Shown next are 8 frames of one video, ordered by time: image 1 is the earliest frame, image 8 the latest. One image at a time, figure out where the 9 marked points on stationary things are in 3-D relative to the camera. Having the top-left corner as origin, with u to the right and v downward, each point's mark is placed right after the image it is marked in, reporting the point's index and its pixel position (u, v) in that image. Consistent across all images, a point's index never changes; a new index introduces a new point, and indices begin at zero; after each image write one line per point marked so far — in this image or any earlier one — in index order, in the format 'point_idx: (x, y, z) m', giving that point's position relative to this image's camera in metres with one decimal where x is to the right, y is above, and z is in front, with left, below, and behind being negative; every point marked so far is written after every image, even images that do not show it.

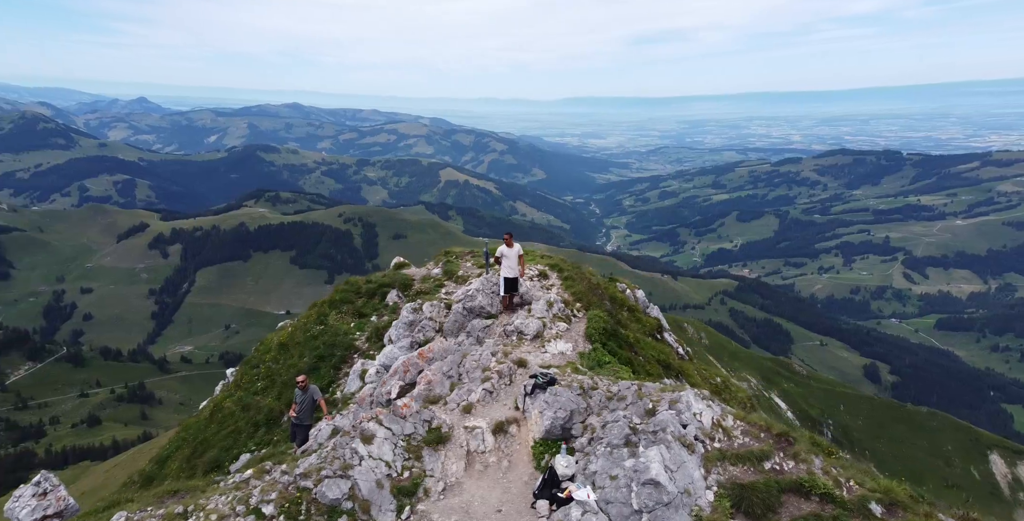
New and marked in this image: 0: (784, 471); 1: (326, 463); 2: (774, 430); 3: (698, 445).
0: (+9.1, -7.1, +18.0) m
1: (-6.9, -7.3, +18.7) m
2: (+9.5, -6.3, +19.6) m
3: (+6.5, -6.4, +18.5) m
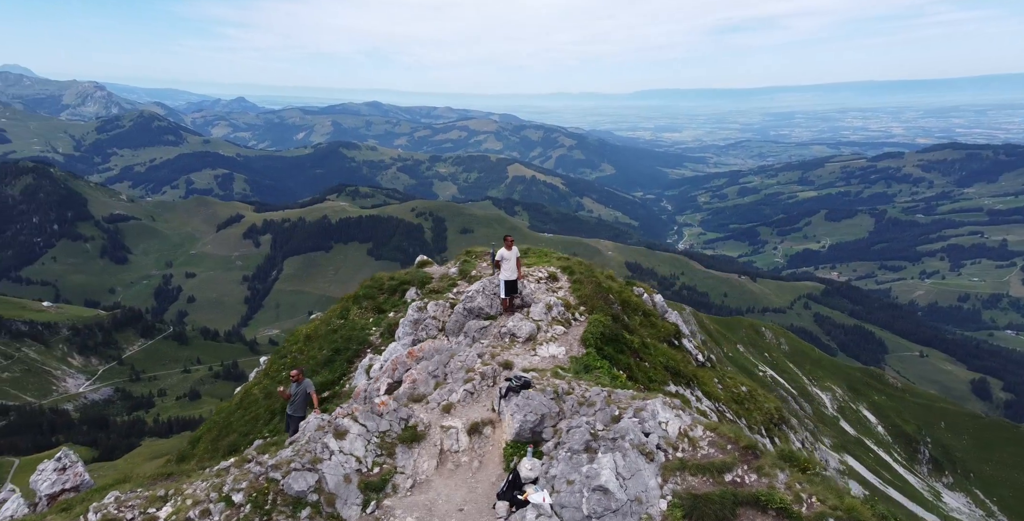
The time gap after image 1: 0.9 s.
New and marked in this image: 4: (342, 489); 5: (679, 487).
0: (+7.6, -7.3, +17.6) m
1: (-8.3, -7.4, +19.6) m
2: (+8.2, -6.5, +19.1) m
3: (+5.1, -6.7, +18.3) m
4: (-6.2, -8.3, +19.3) m
5: (+5.5, -7.4, +17.4) m
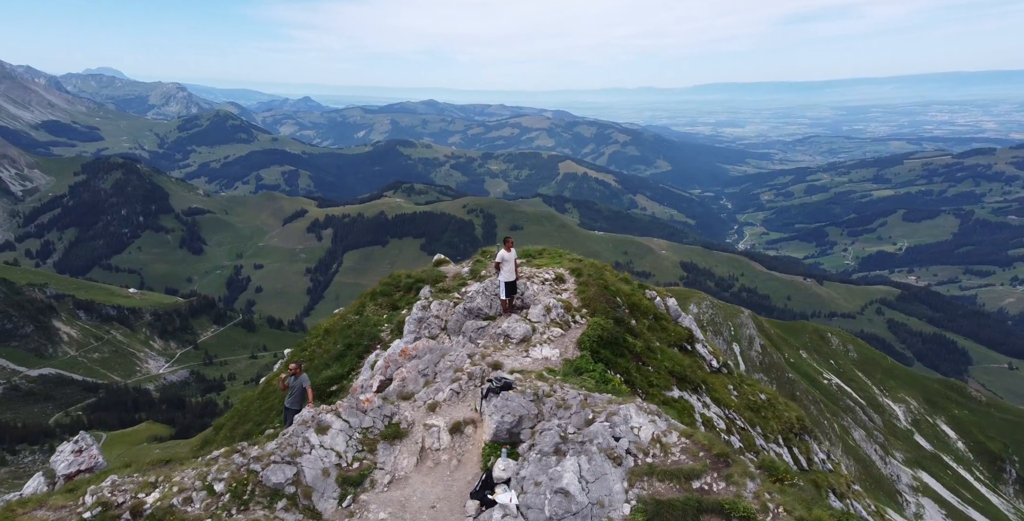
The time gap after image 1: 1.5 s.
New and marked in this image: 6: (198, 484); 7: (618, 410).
0: (+6.5, -7.5, +17.4) m
1: (-9.2, -7.4, +20.4) m
2: (+7.1, -6.7, +18.8) m
3: (+4.0, -6.8, +18.2) m
4: (-7.3, -8.3, +19.9) m
5: (+4.3, -7.5, +17.3) m
6: (-11.2, -8.4, +19.1) m
7: (+3.9, -5.7, +19.9) m
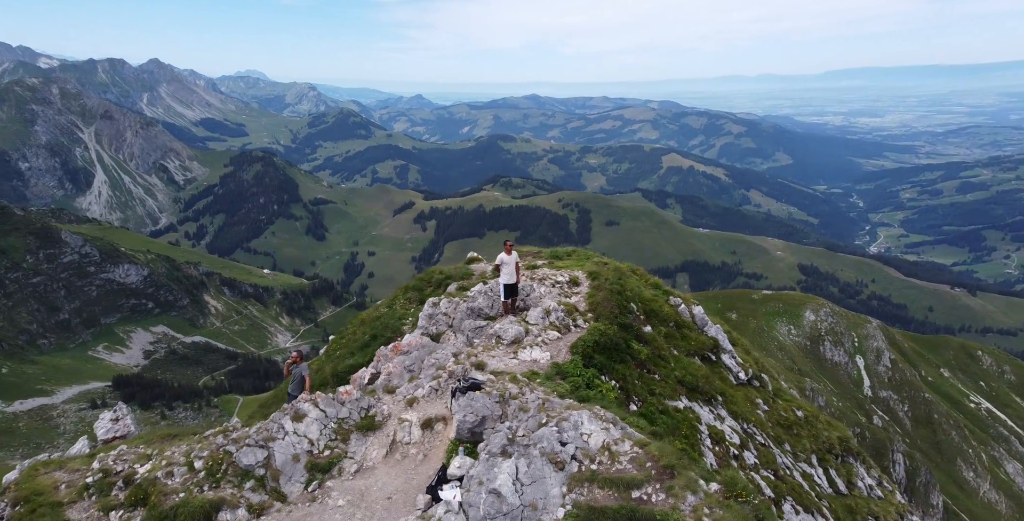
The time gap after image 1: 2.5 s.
0: (+4.4, -7.8, +17.1) m
1: (-10.8, -7.2, +21.9) m
2: (+5.2, -7.0, +18.5) m
3: (+2.1, -7.0, +18.2) m
4: (-9.0, -8.3, +21.2) m
5: (+2.3, -7.7, +17.3) m
6: (-13.0, -8.2, +20.9) m
7: (+2.2, -5.9, +19.9) m
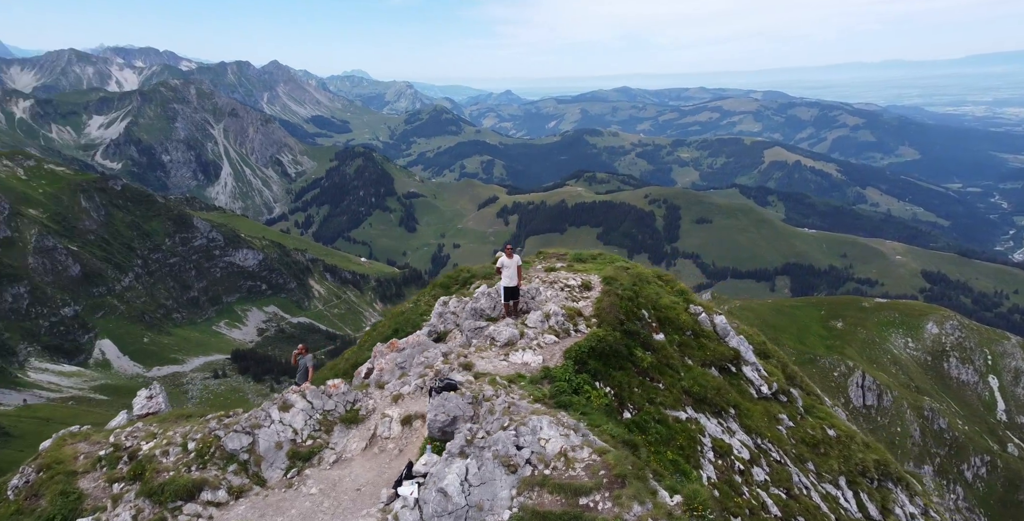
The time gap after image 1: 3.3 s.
0: (+2.6, -8.0, +17.1) m
1: (-12.0, -7.1, +23.4) m
2: (+3.6, -7.3, +18.4) m
3: (+0.5, -7.2, +18.5) m
4: (-10.3, -8.2, +22.5) m
5: (+0.5, -8.0, +17.5) m
6: (-14.3, -8.0, +22.6) m
7: (+0.8, -6.1, +20.2) m
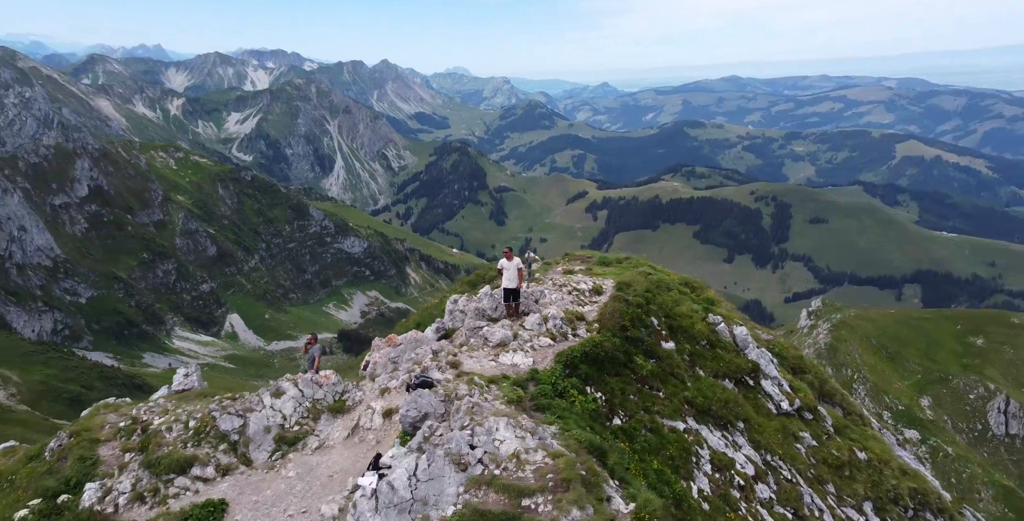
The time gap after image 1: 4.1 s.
0: (+0.7, -8.3, +17.6) m
1: (-13.2, -6.9, +25.3) m
2: (+1.8, -7.6, +18.8) m
3: (-1.3, -7.4, +19.2) m
4: (-11.6, -8.0, +24.3) m
5: (-1.4, -8.2, +18.2) m
6: (-15.6, -7.7, +24.7) m
7: (-0.8, -6.3, +20.8) m
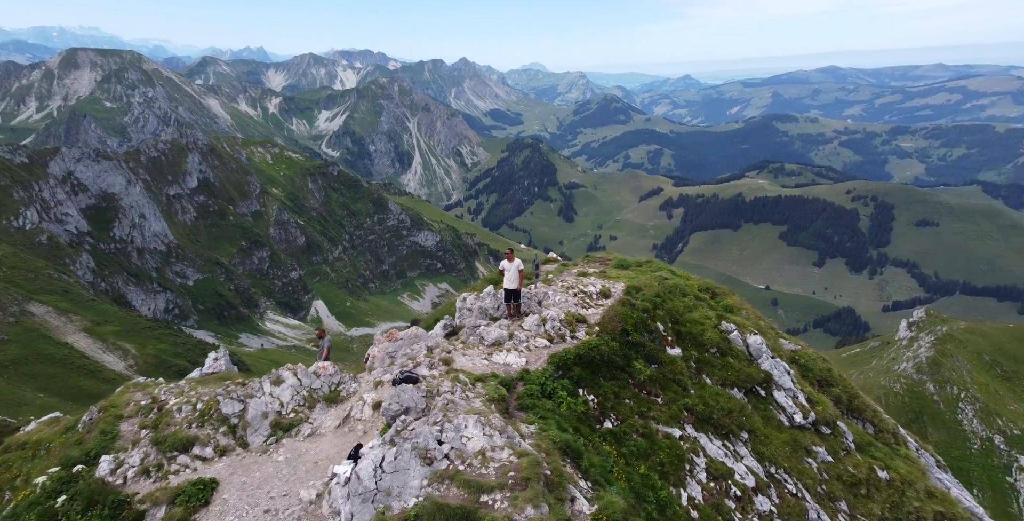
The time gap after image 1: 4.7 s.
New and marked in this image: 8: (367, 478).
0: (-0.8, -8.5, +18.3) m
1: (-14.0, -6.6, +27.1) m
2: (+0.4, -7.8, +19.4) m
3: (-2.7, -7.6, +20.0) m
4: (-12.5, -7.9, +26.0) m
5: (-2.8, -8.3, +19.0) m
6: (-16.4, -7.4, +26.7) m
7: (-2.0, -6.4, +21.6) m
8: (-5.2, -8.0, +19.6) m
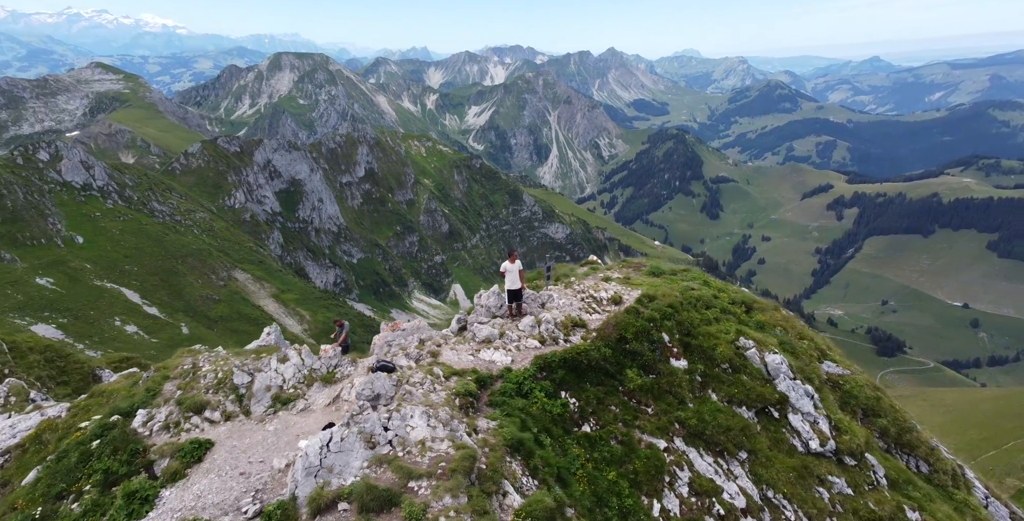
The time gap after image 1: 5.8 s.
0: (-3.8, -8.9, +20.4) m
1: (-15.3, -6.1, +31.1) m
2: (-2.3, -8.3, +21.3) m
3: (-5.3, -7.8, +22.4) m
4: (-14.1, -7.4, +29.7) m
5: (-5.6, -8.6, +21.4) m
6: (-17.8, -6.7, +31.1) m
7: (-4.3, -6.7, +23.8) m
8: (-7.9, -8.0, +22.3) m
